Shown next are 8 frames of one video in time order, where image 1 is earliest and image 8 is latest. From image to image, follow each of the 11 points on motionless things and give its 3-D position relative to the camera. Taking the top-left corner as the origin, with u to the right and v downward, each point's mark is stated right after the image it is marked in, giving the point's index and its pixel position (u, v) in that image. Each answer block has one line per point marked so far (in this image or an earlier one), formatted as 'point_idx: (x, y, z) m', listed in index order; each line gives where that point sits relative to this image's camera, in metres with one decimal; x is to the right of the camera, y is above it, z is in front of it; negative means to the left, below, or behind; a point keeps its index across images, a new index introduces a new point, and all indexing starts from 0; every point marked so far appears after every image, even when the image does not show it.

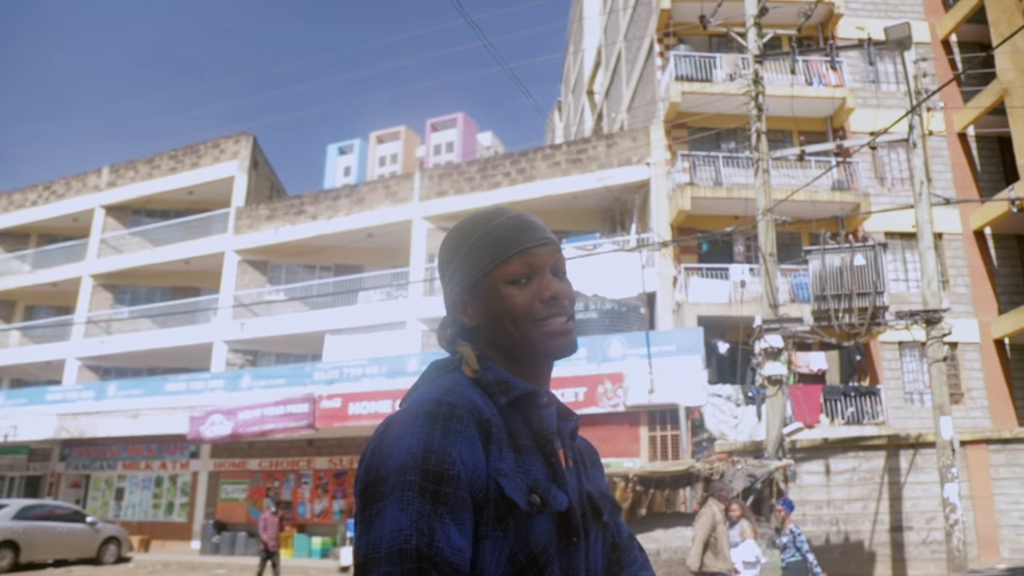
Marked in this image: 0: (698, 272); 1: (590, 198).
0: (+3.2, +0.3, +17.2) m
1: (+1.4, +1.7, +18.6) m
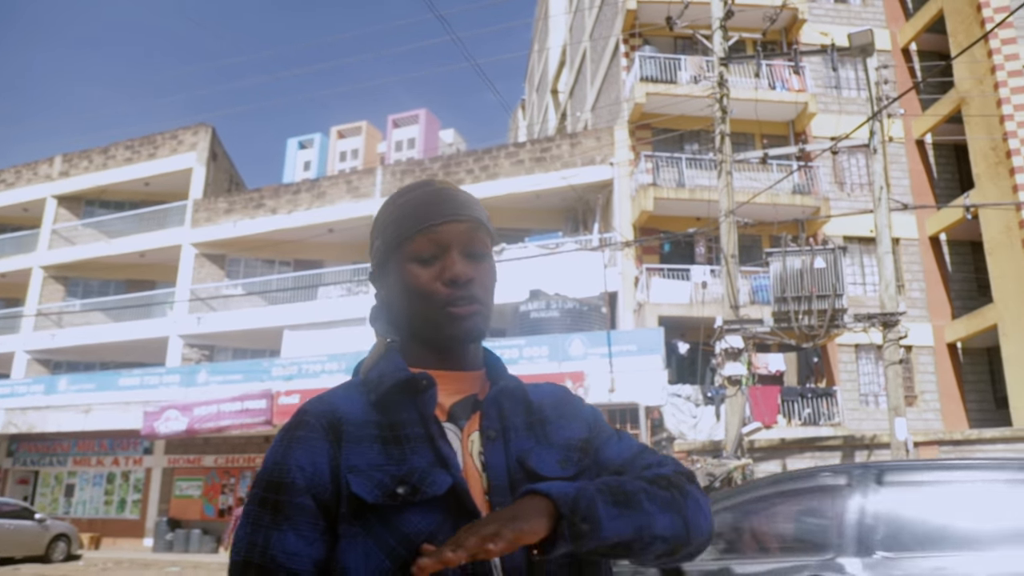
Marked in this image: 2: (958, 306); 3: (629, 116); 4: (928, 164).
0: (+2.5, +0.3, +17.2) m
1: (+0.7, +1.7, +18.6) m
2: (+7.6, -0.3, +17.0) m
3: (+2.0, +3.0, +17.7) m
4: (+7.3, +2.2, +17.5) m
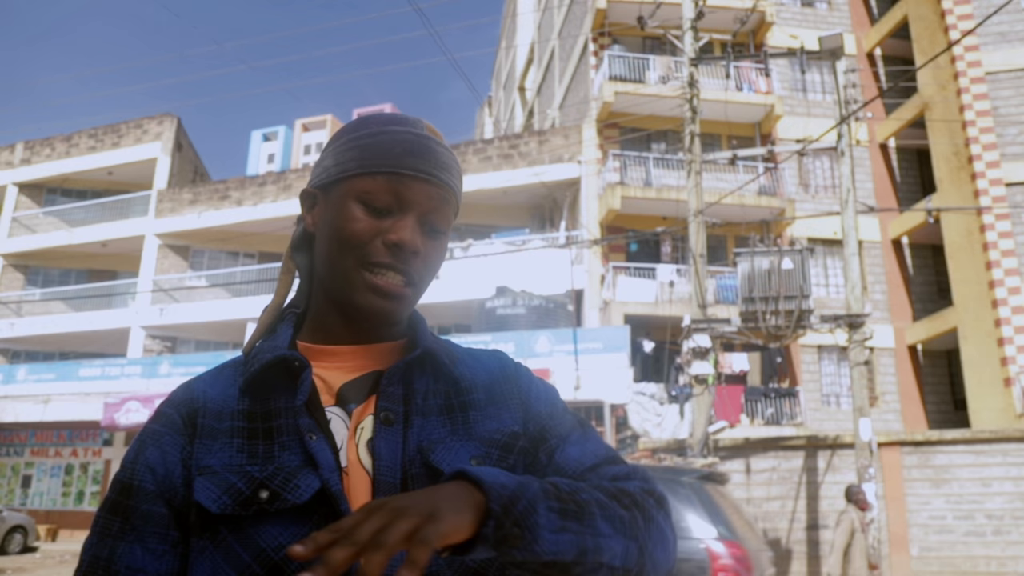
0: (+2.0, +0.3, +17.3) m
1: (+0.2, +1.7, +18.7) m
2: (+7.0, -0.4, +17.3) m
3: (+1.5, +3.1, +17.7) m
4: (+6.8, +2.1, +17.7) m
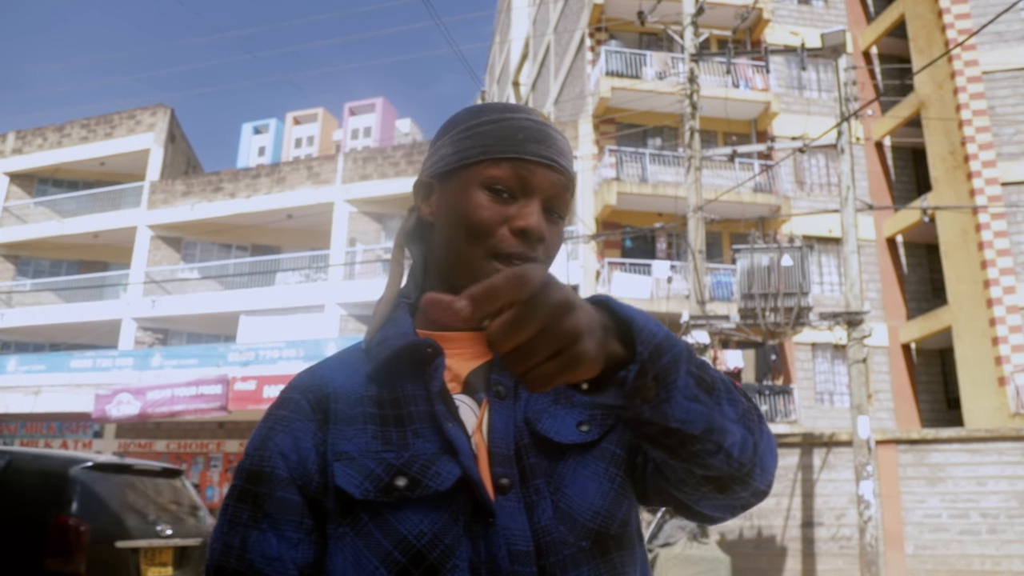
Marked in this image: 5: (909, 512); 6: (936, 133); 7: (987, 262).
0: (+1.9, +0.4, +17.3) m
1: (+0.1, +1.8, +18.6) m
2: (+6.9, -0.3, +17.3) m
3: (+1.4, +3.1, +17.7) m
4: (+6.7, +2.1, +17.7) m
5: (+5.3, -3.0, +13.3) m
6: (+7.0, +2.5, +16.5) m
7: (+7.2, +0.4, +15.3) m
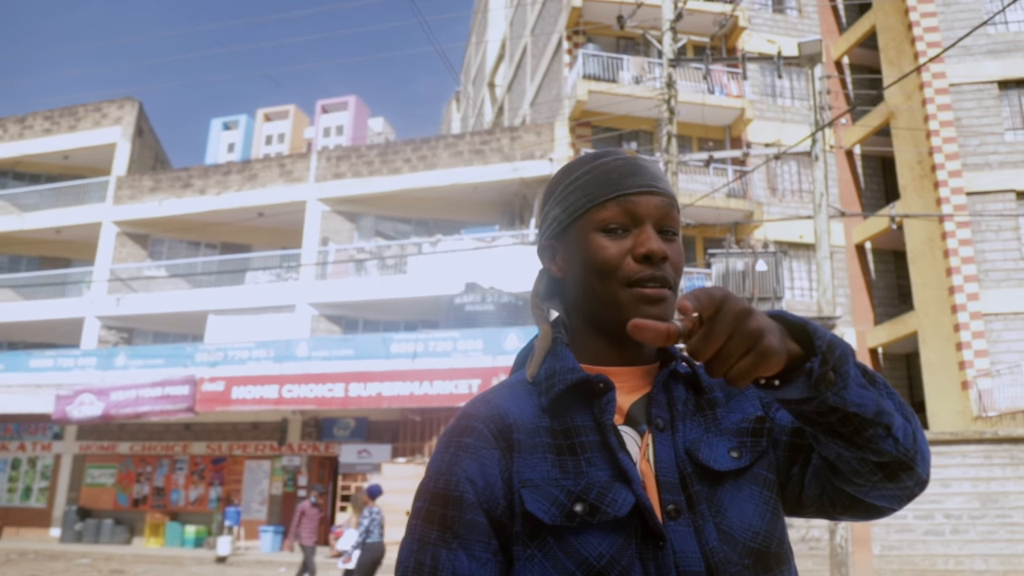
0: (+1.5, +0.3, +17.4) m
1: (-0.4, +1.8, +18.6) m
2: (+6.5, -0.4, +17.7) m
3: (+1.0, +3.1, +17.7) m
4: (+6.3, +2.0, +18.1) m
5: (+5.1, -3.1, +13.6) m
6: (+6.6, +2.4, +16.8) m
7: (+6.9, +0.3, +15.7) m
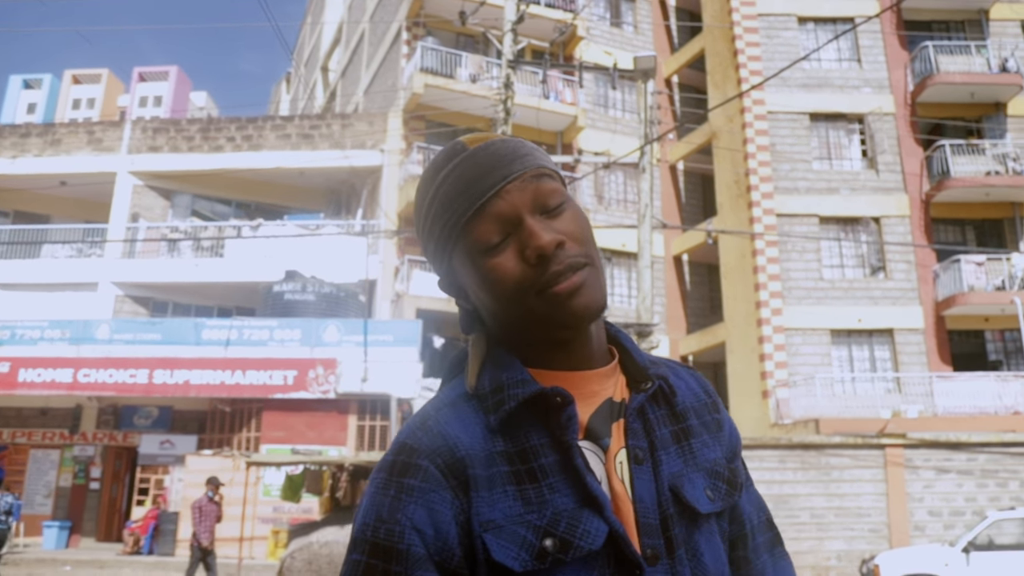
0: (-1.5, +0.4, +17.2) m
1: (-3.5, +2.0, +18.0) m
2: (+3.3, -0.6, +18.6) m
3: (-1.9, +3.2, +17.4) m
4: (+3.1, +1.9, +19.0) m
5: (+2.6, -3.2, +14.3) m
6: (+3.8, +2.2, +17.8) m
7: (+4.2, 0.0, +16.8) m
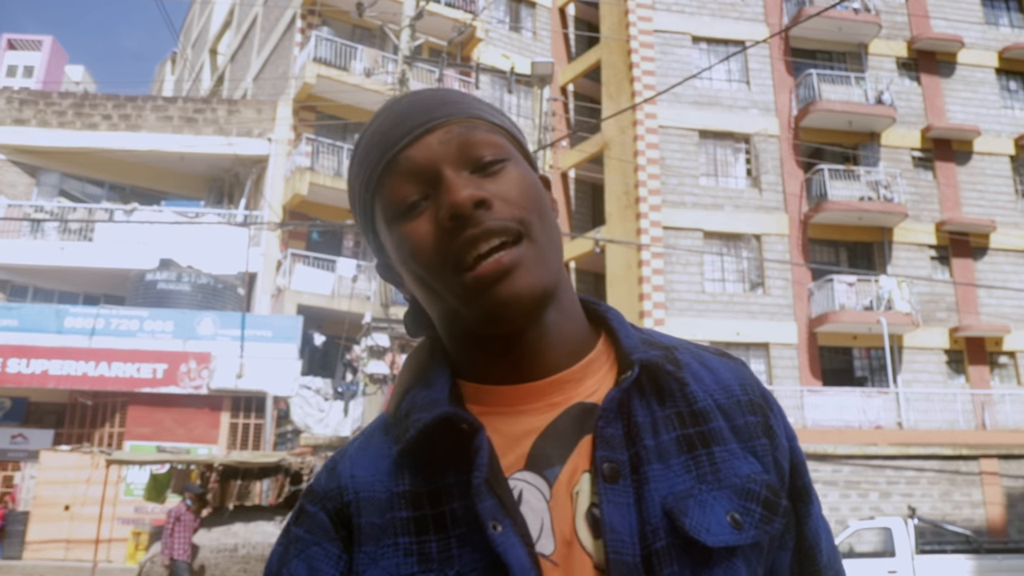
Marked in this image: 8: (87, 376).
0: (-3.4, +0.5, +16.7) m
1: (-5.4, +2.1, +17.2) m
2: (+1.2, -0.8, +18.8) m
3: (-3.6, +3.3, +16.9) m
4: (+1.0, +1.7, +19.1) m
5: (+1.0, -3.3, +14.4) m
6: (+1.8, +2.1, +18.0) m
7: (+2.3, -0.1, +17.1) m
8: (-6.2, -1.3, +14.8) m
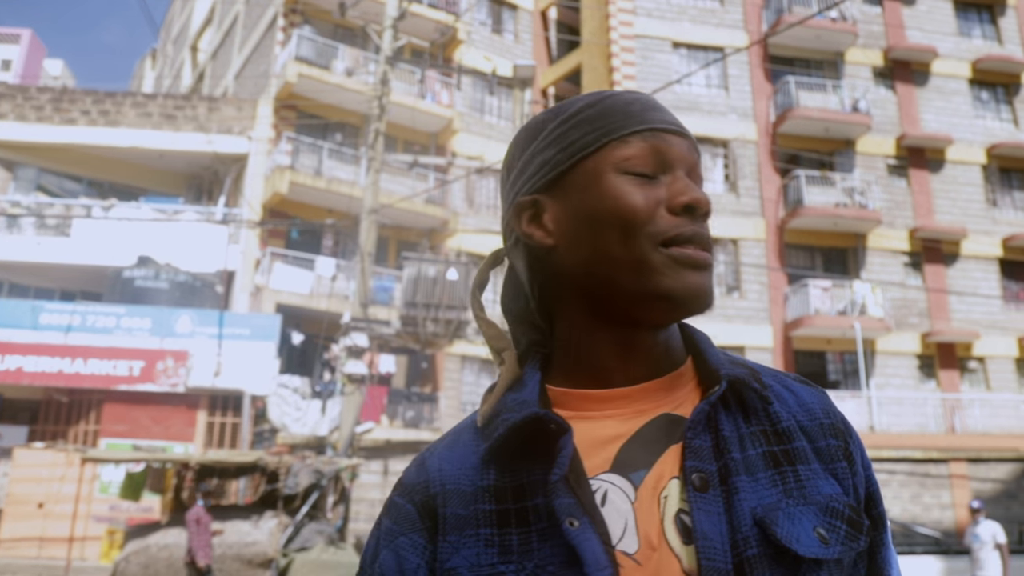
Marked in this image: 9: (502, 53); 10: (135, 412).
0: (-3.7, +0.5, +16.7) m
1: (-5.7, +2.2, +17.1) m
2: (+0.7, -0.8, +18.9) m
3: (-3.9, +3.3, +16.9) m
4: (+0.6, +1.7, +19.2) m
5: (+0.7, -3.4, +14.5) m
6: (+1.5, +2.0, +18.2) m
7: (+1.9, -0.2, +17.2) m
8: (-6.5, -1.3, +14.7) m
9: (-0.2, +4.5, +19.0) m
10: (-5.7, -1.9, +15.1) m
